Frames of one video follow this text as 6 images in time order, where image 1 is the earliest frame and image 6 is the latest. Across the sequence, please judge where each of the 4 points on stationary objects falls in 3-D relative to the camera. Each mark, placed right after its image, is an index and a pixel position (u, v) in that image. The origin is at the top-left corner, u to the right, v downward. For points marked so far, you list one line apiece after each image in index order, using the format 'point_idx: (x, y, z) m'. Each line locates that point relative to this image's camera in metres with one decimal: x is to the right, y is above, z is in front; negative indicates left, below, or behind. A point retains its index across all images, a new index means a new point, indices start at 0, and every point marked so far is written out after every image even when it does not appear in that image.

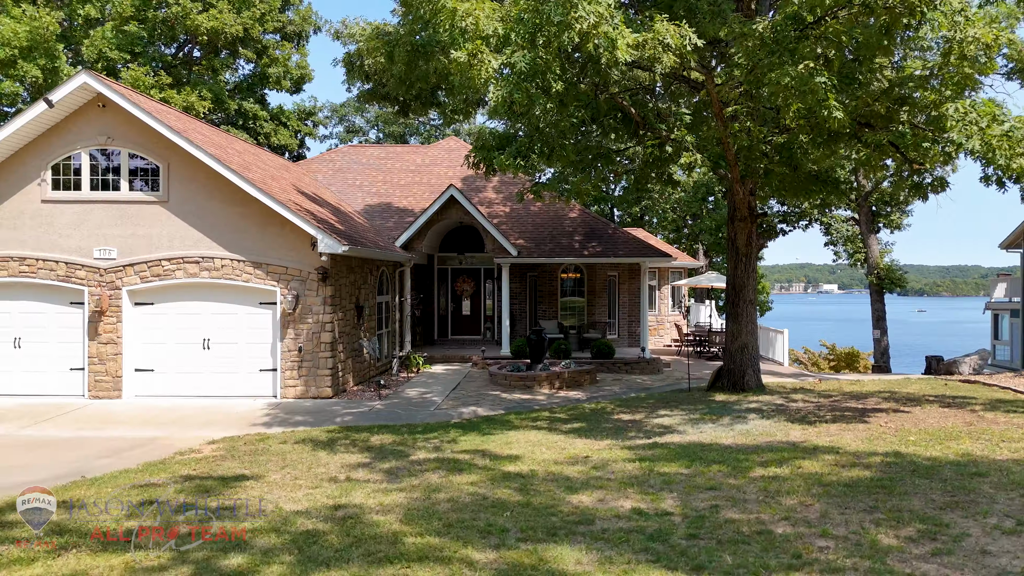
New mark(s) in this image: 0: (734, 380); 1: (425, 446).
0: (+4.1, -1.7, +13.5) m
1: (-1.1, -1.9, +8.9) m
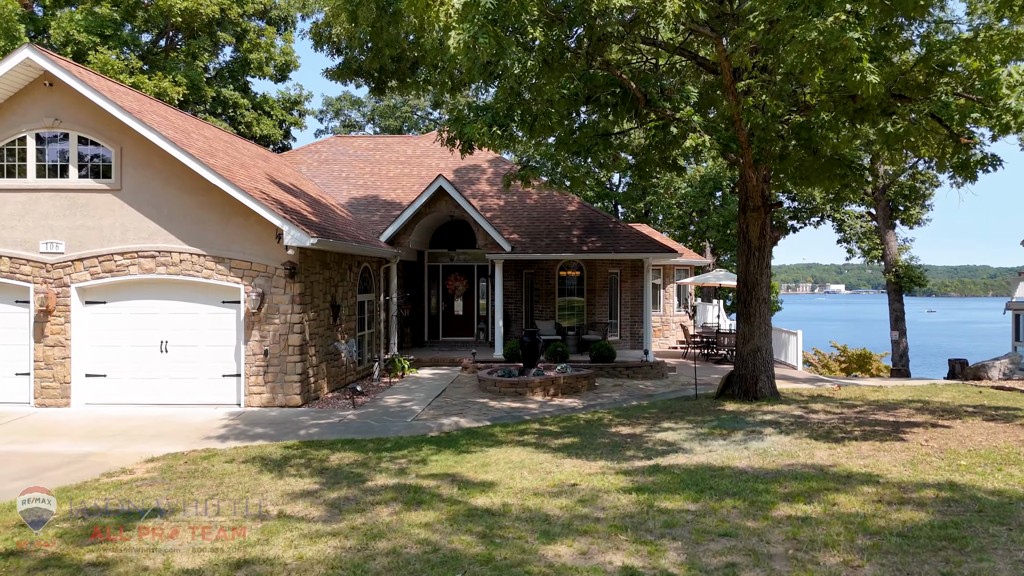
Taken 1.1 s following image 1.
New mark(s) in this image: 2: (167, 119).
0: (+3.9, -1.7, +12.2) m
1: (-1.3, -1.9, +7.6) m
2: (-6.1, +3.0, +12.9) m
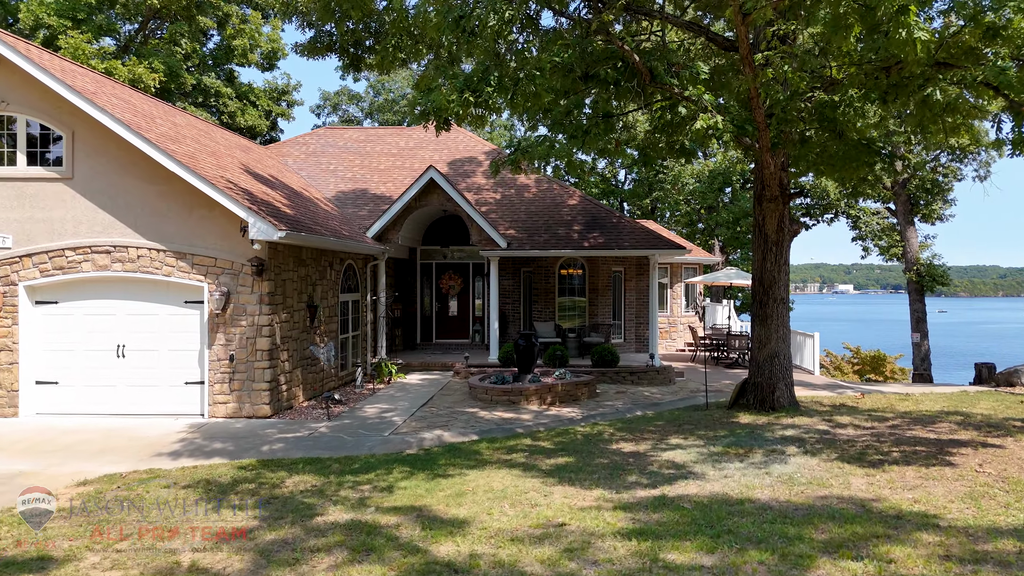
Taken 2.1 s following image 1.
0: (+3.8, -1.6, +11.0) m
1: (-1.5, -1.9, +6.5) m
2: (-6.2, +3.0, +11.8) m
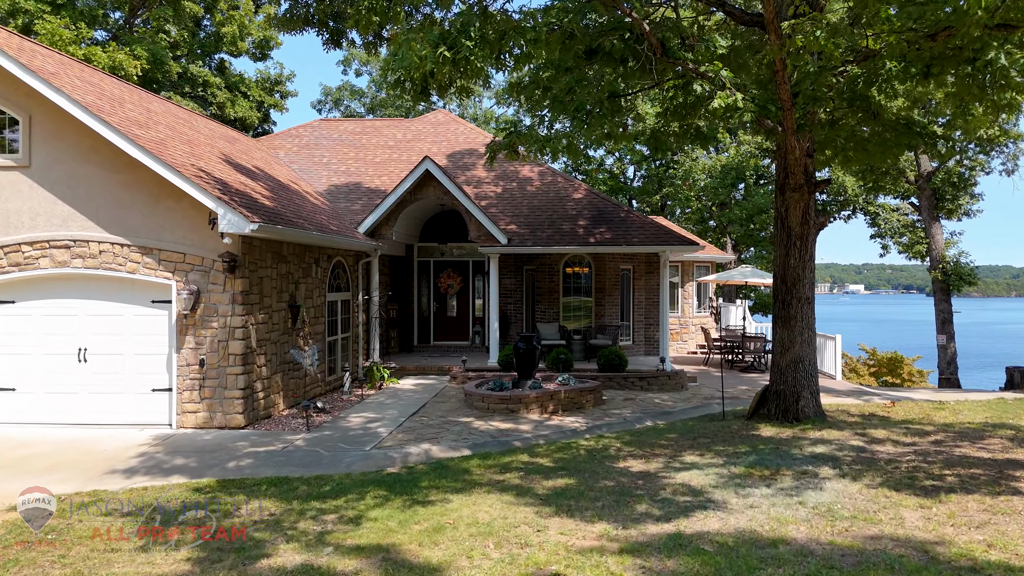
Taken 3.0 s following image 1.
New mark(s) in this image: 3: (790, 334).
0: (+3.7, -1.6, +10.0) m
1: (-1.6, -1.8, +5.5) m
2: (-6.3, +3.0, +10.9) m
3: (+3.8, -0.6, +9.9) m
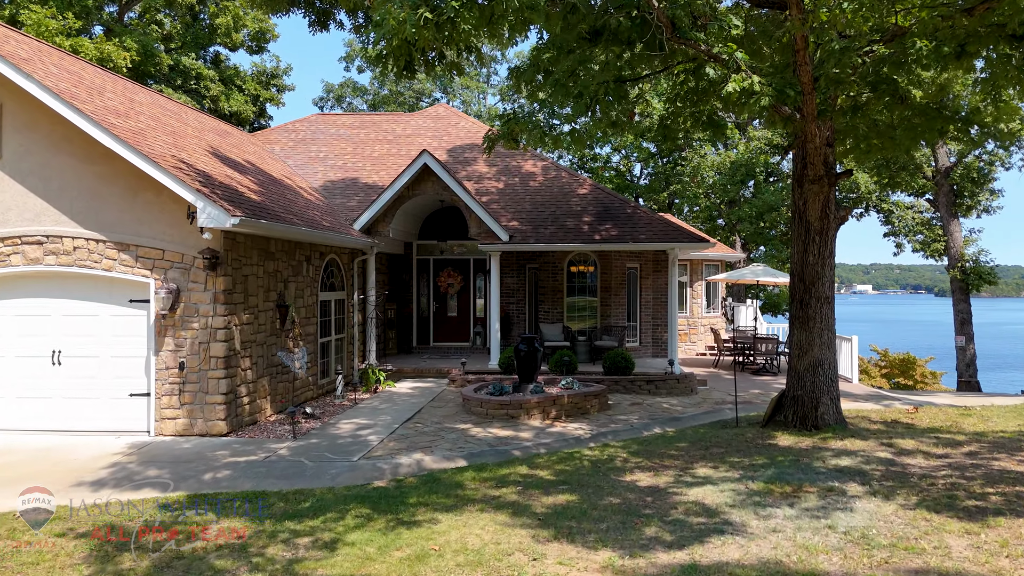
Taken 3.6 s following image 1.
0: (+3.7, -1.6, +9.4) m
1: (-1.6, -1.8, +4.9) m
2: (-6.3, +3.0, +10.3) m
3: (+3.8, -0.6, +9.2) m
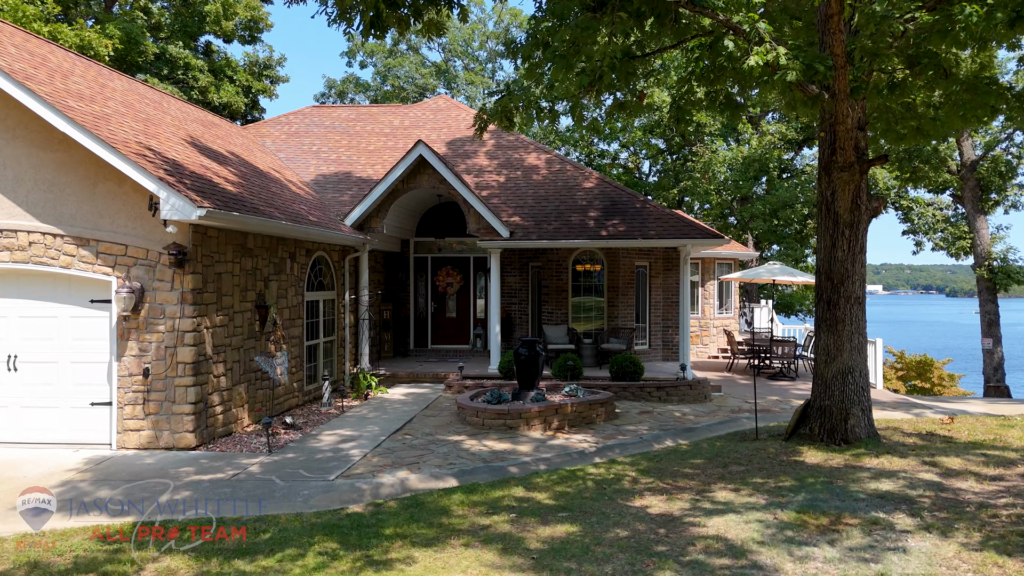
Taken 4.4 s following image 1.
0: (+3.7, -1.6, +8.5) m
1: (-1.7, -1.8, +4.0) m
2: (-6.3, +3.0, +9.5) m
3: (+3.7, -0.6, +8.3) m
